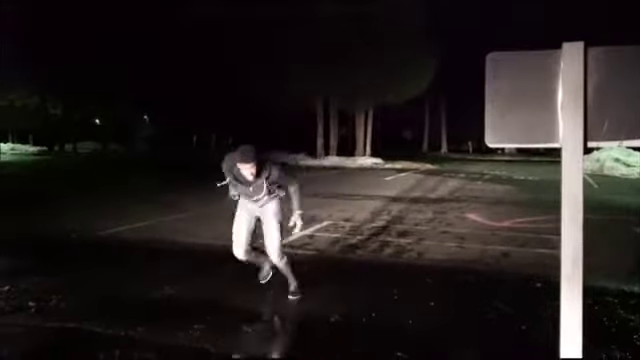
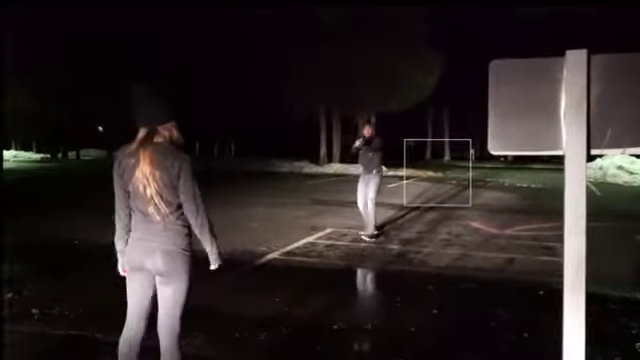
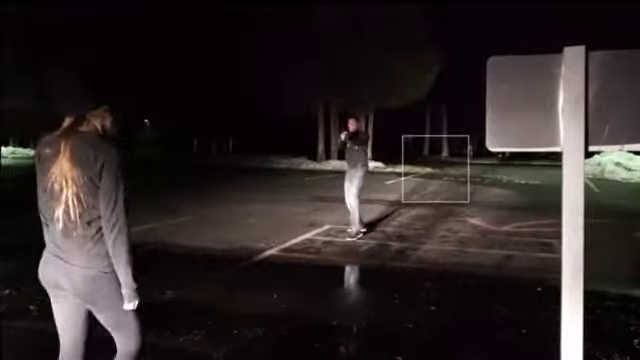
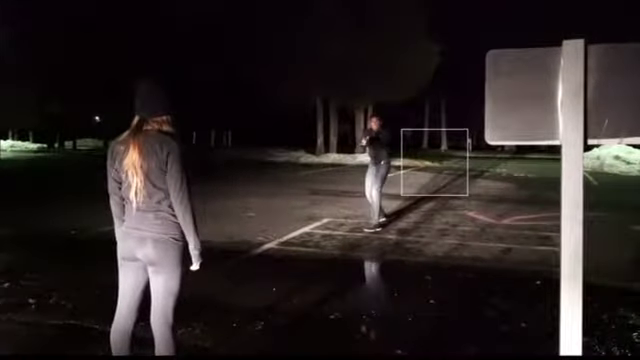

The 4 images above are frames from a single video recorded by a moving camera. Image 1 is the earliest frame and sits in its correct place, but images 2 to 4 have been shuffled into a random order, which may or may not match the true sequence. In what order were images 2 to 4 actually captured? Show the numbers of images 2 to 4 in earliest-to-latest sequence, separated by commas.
3, 2, 4
